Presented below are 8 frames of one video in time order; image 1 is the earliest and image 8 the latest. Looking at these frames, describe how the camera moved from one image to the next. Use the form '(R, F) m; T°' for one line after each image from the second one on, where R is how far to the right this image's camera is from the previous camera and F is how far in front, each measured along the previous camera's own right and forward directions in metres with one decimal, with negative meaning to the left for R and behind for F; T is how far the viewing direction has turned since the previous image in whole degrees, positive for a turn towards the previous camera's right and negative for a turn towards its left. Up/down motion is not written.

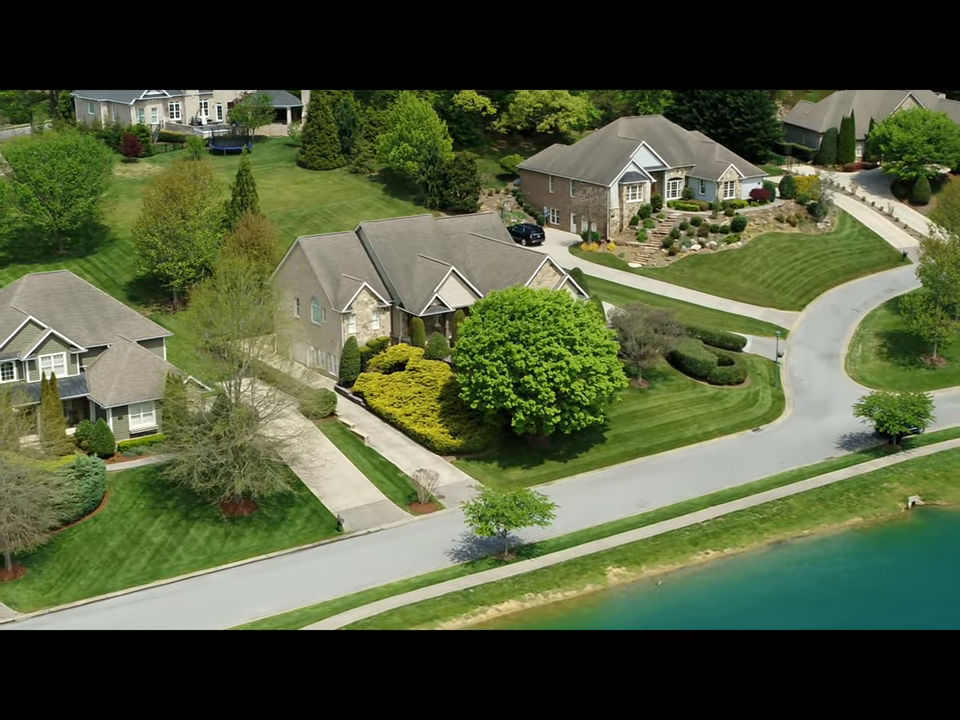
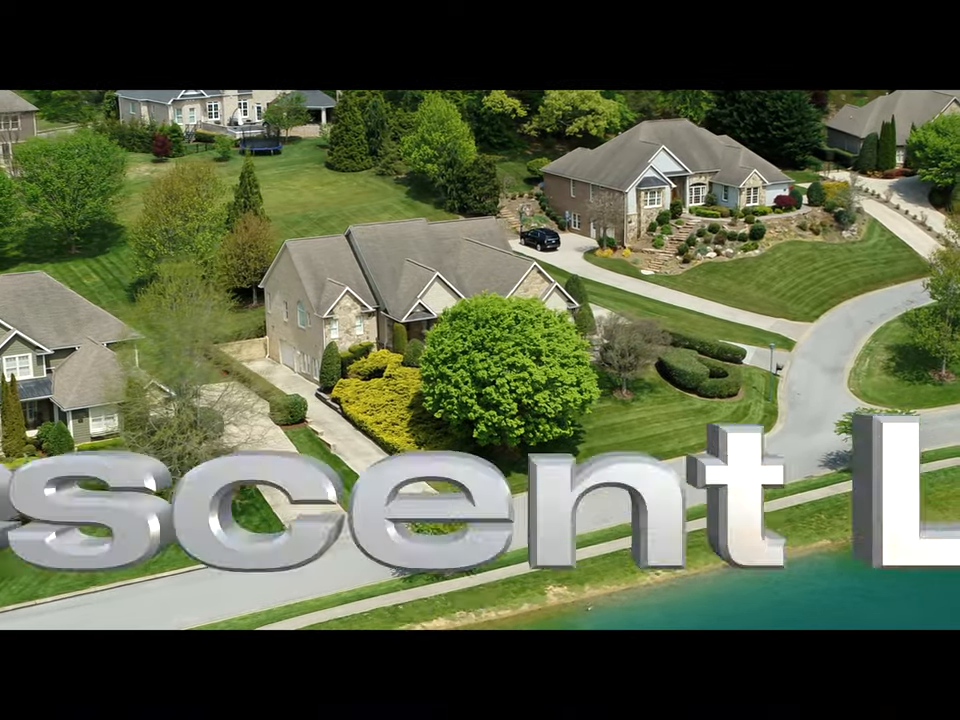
(+4.7, +1.4) m; -4°
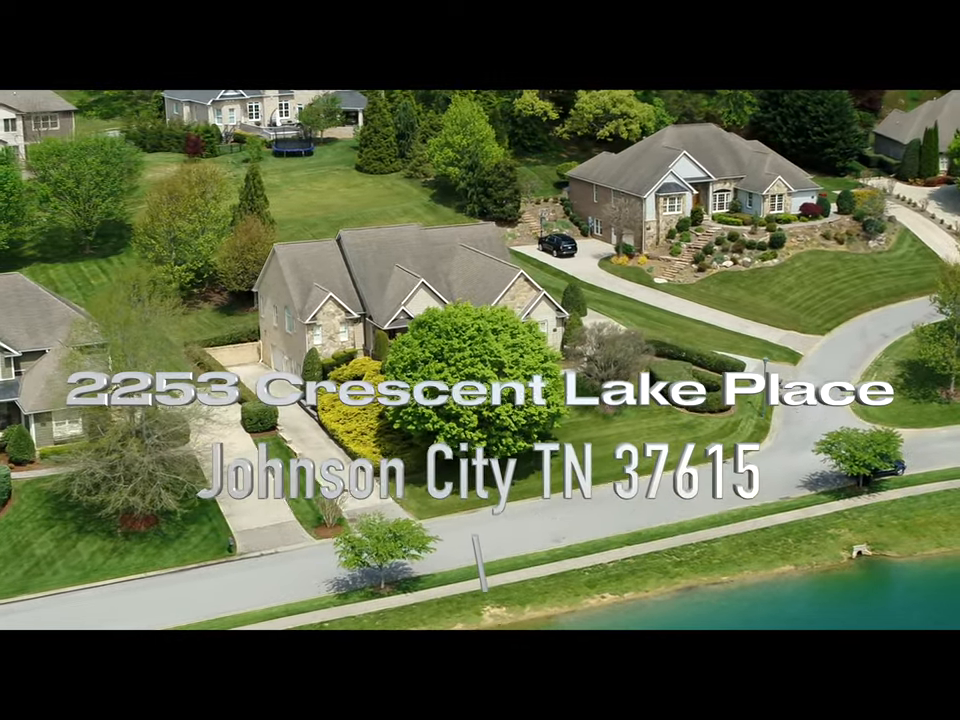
(+4.6, +1.5) m; -4°
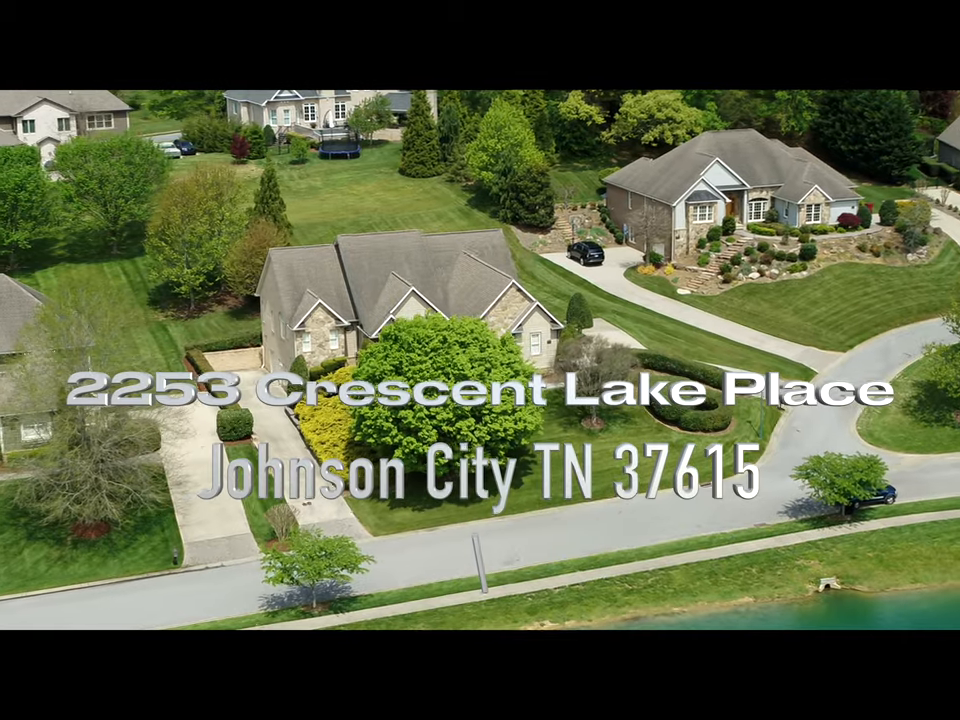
(+5.1, +1.8) m; -5°
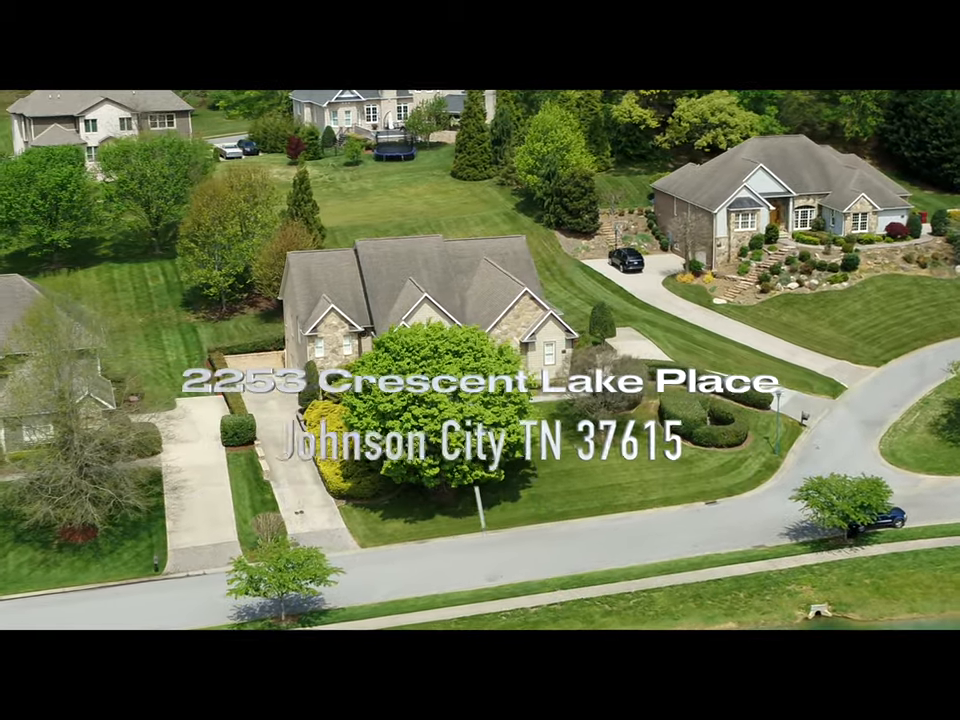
(+3.7, +1.1) m; -4°
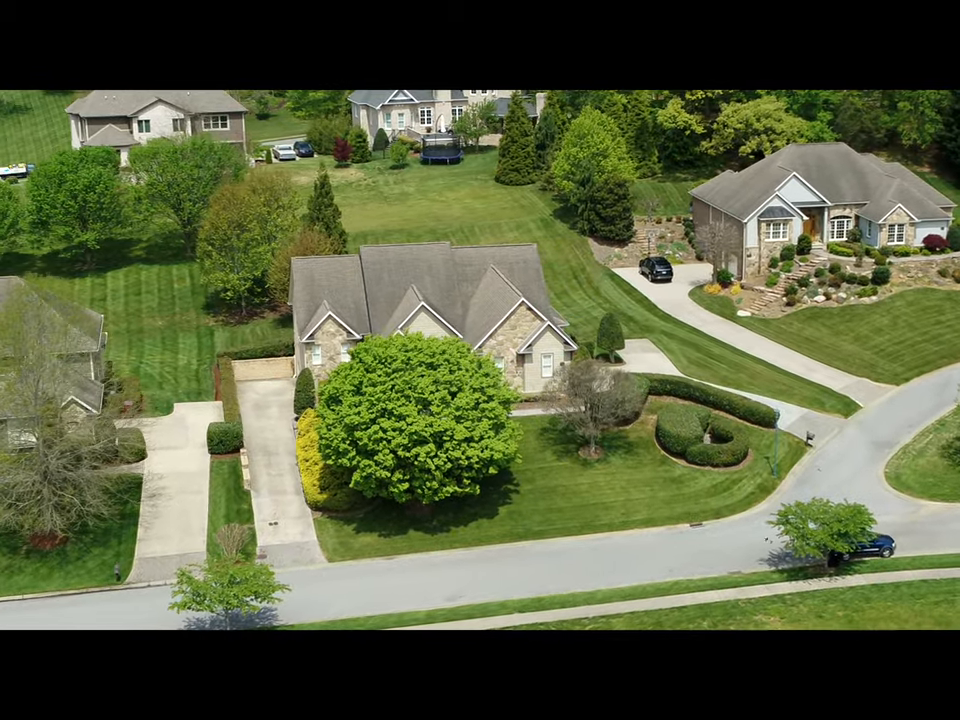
(+4.2, +1.3) m; -4°
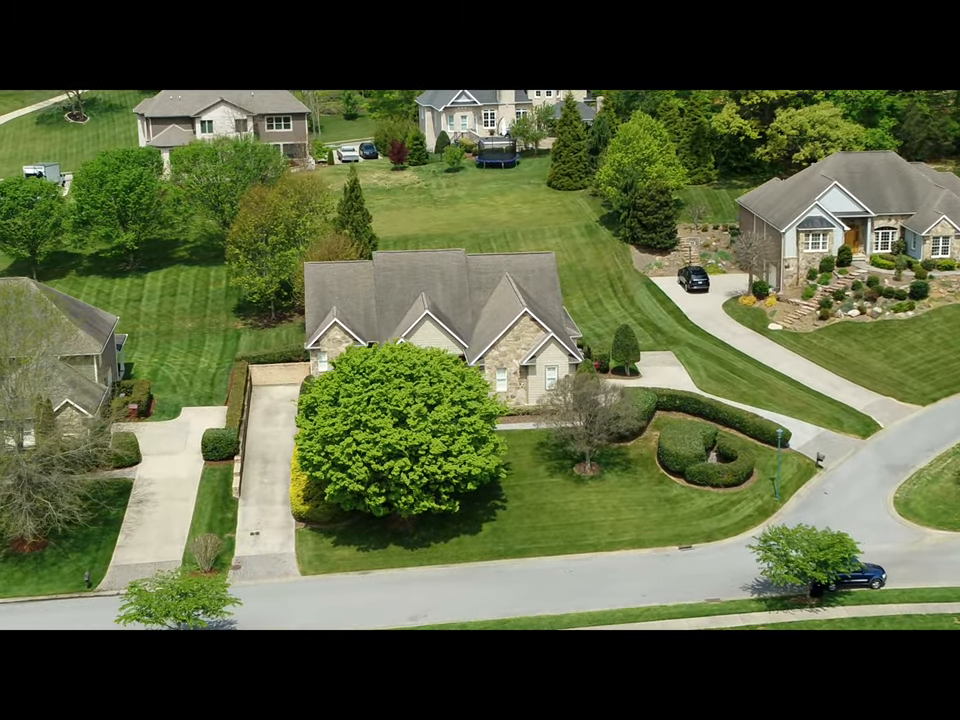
(+4.1, +1.3) m; -5°
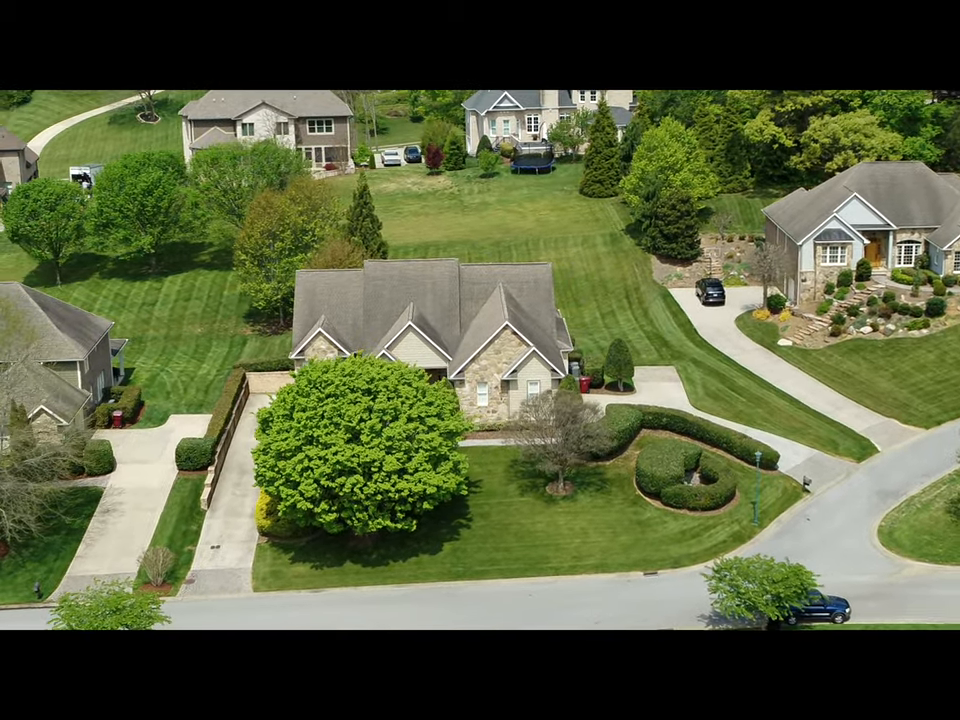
(+4.1, +1.3) m; -4°
